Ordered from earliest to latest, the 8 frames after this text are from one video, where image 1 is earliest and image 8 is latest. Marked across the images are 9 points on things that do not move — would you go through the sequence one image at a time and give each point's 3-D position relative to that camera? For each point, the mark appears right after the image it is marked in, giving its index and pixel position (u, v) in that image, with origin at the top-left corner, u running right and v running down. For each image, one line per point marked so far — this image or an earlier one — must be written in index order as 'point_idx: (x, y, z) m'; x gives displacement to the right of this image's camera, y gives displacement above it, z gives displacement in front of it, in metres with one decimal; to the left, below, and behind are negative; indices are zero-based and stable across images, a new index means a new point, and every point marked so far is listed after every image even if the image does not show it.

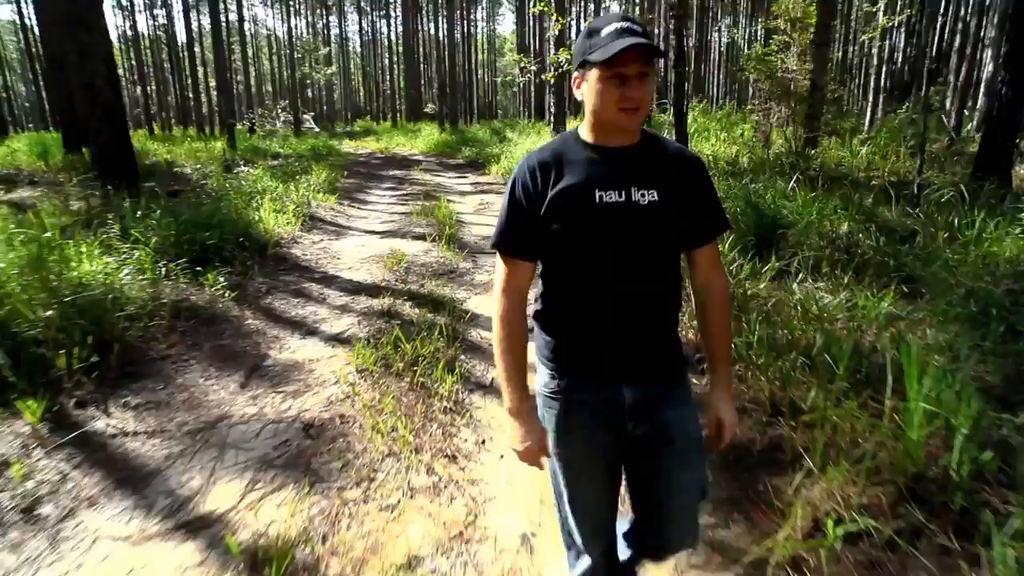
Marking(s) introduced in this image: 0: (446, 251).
0: (-0.8, +0.4, +7.7) m
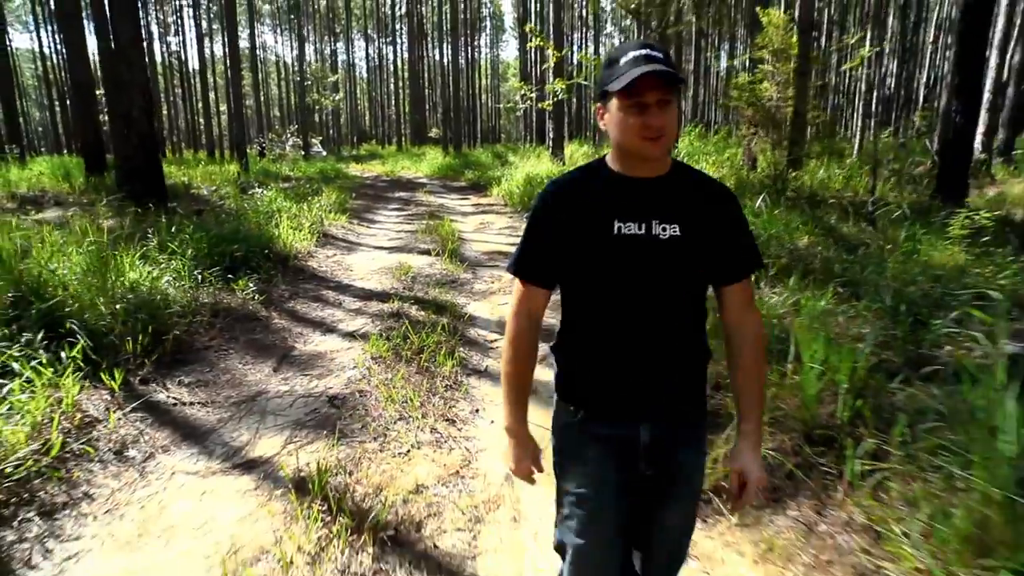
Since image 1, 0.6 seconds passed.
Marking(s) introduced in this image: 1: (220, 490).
0: (-0.8, +0.3, +8.5) m
1: (-1.5, -1.0, +3.3) m
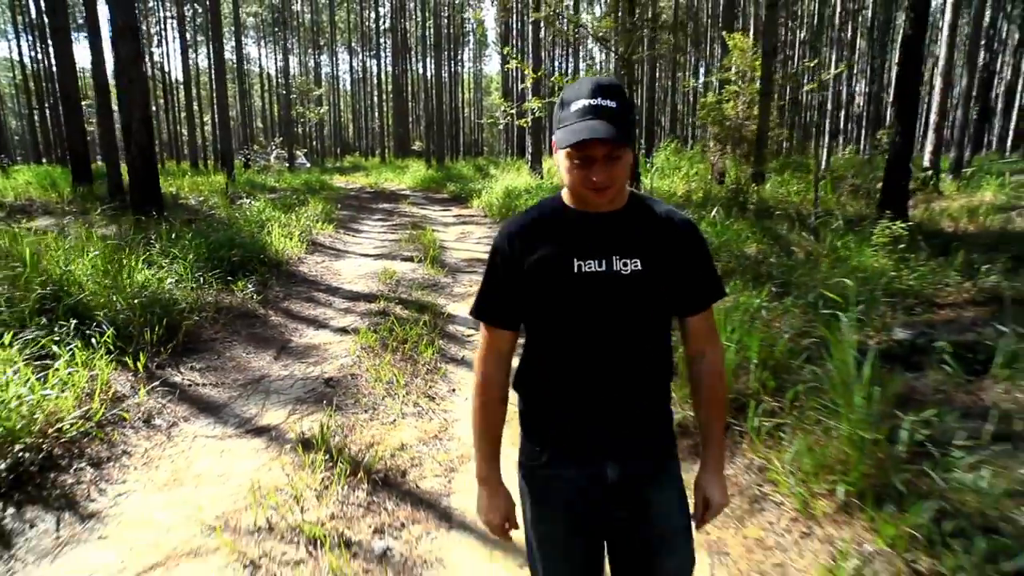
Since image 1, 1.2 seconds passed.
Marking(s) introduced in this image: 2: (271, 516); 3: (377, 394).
0: (-1.2, +0.3, +9.1) m
1: (-1.7, -1.0, +3.9) m
2: (-1.2, -1.1, +3.1) m
3: (-1.0, -0.8, +4.8) m
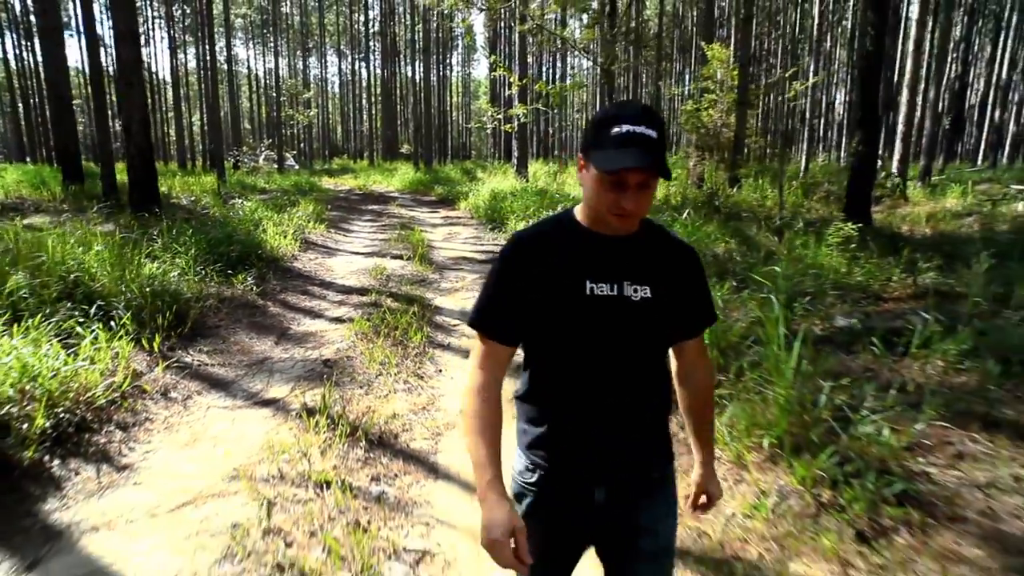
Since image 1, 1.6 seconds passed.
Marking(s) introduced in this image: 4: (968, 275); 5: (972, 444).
0: (-1.4, +0.3, +9.6) m
1: (-1.9, -0.9, +4.4) m
2: (-1.3, -1.0, +3.6) m
3: (-1.2, -0.7, +5.3) m
4: (+4.6, +0.1, +6.3) m
5: (+2.6, -0.9, +3.5) m
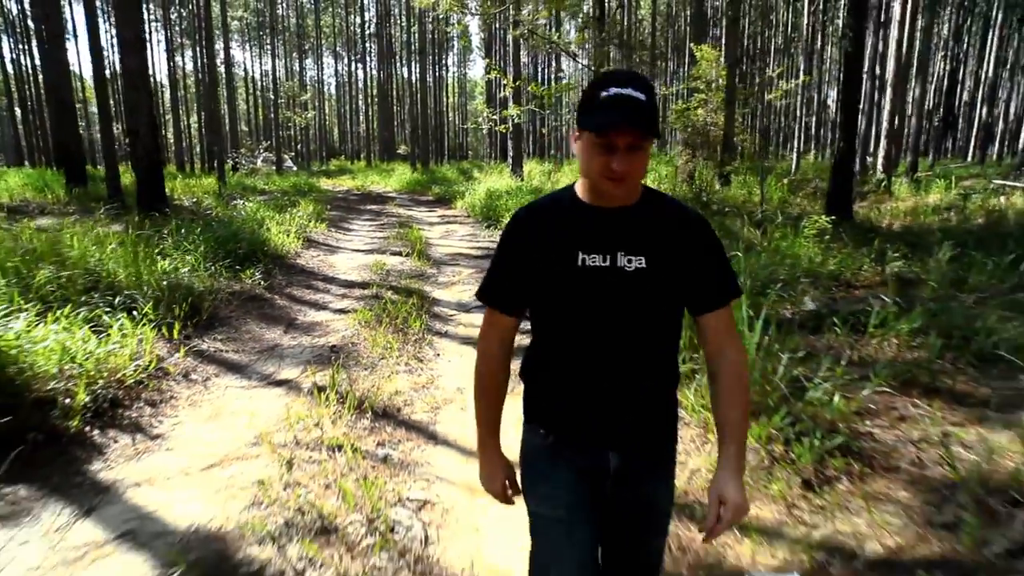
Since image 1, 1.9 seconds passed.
0: (-1.5, +0.4, +10.1) m
1: (-1.9, -0.8, +4.8) m
2: (-1.4, -0.9, +4.0) m
3: (-1.2, -0.6, +5.7) m
4: (+4.5, +0.3, +6.7) m
5: (+2.6, -0.8, +4.0) m
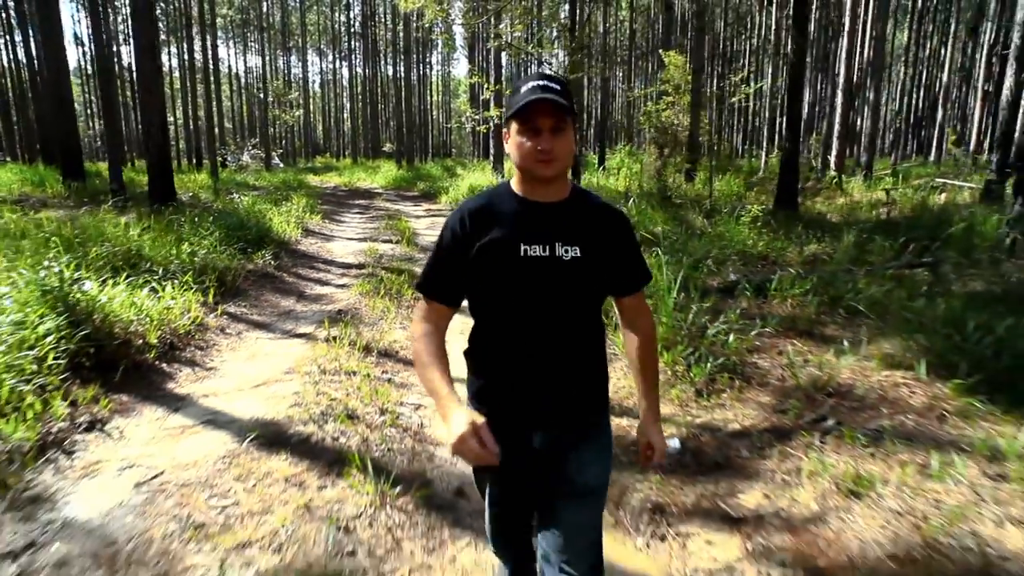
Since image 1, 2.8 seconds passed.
0: (-1.9, +0.7, +11.3) m
1: (-2.2, -0.5, +6.0) m
2: (-1.6, -0.6, +5.2) m
3: (-1.5, -0.3, +6.9) m
4: (+4.3, +0.6, +8.1) m
5: (+2.3, -0.5, +5.3) m
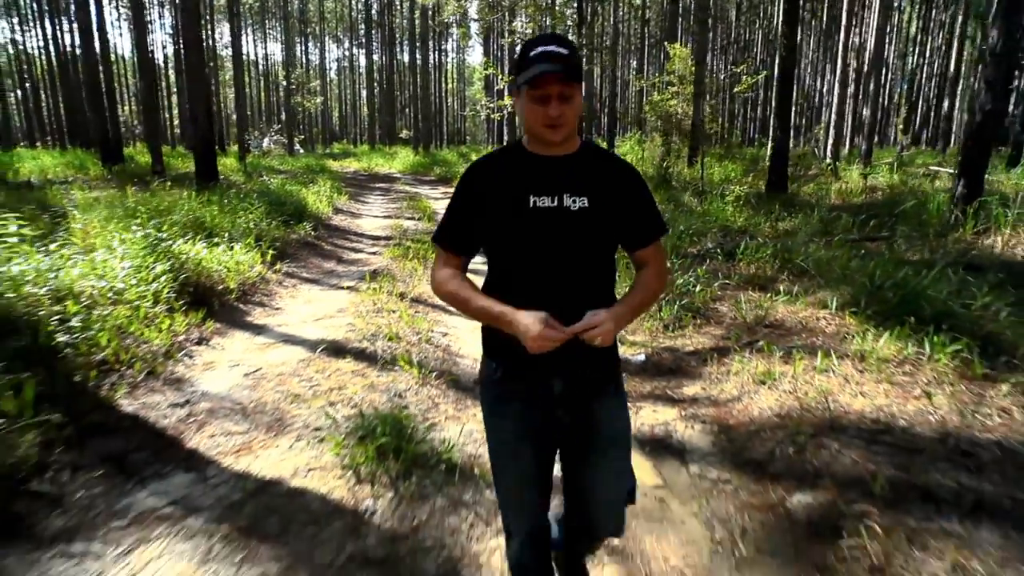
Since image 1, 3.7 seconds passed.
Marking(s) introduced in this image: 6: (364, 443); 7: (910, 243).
0: (-1.7, +1.3, +12.6) m
1: (-2.1, -0.1, +7.3) m
2: (-1.5, -0.2, +6.5) m
3: (-1.4, +0.2, +8.2) m
4: (+4.4, +1.0, +9.3) m
5: (+2.4, -0.1, +6.5) m
6: (-0.8, -0.8, +3.4) m
7: (+5.0, +0.6, +7.9) m
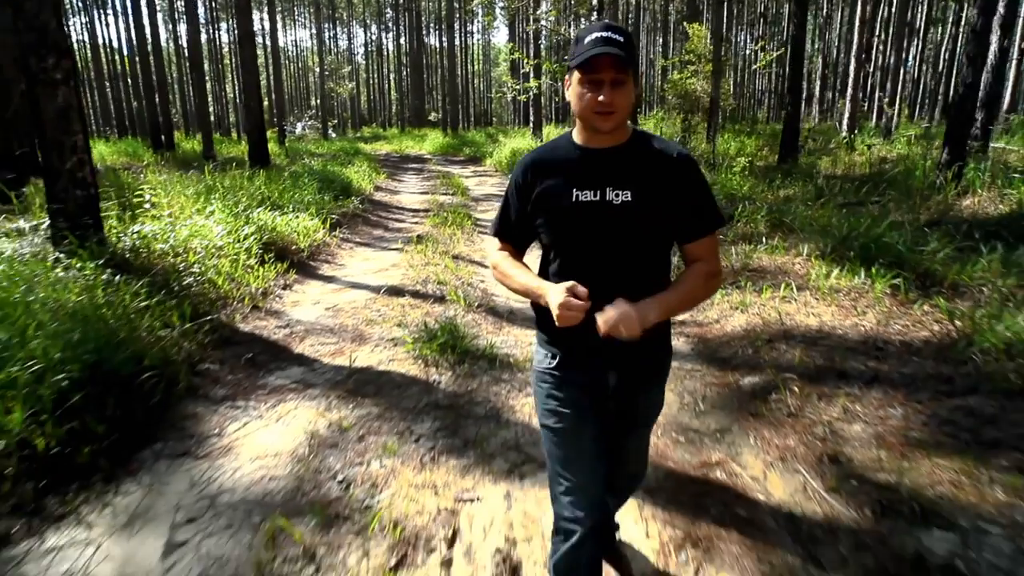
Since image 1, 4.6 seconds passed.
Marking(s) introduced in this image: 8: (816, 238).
0: (-1.1, +2.0, +13.7) m
1: (-1.7, +0.5, +8.6) m
2: (-1.2, +0.3, +7.8) m
3: (-1.0, +0.7, +9.4) m
4: (+4.8, +1.6, +10.2) m
5: (+2.7, +0.5, +7.6) m
6: (-0.6, -0.4, +4.7) m
7: (+5.4, +1.2, +8.8) m
8: (+3.3, +0.5, +6.9) m
